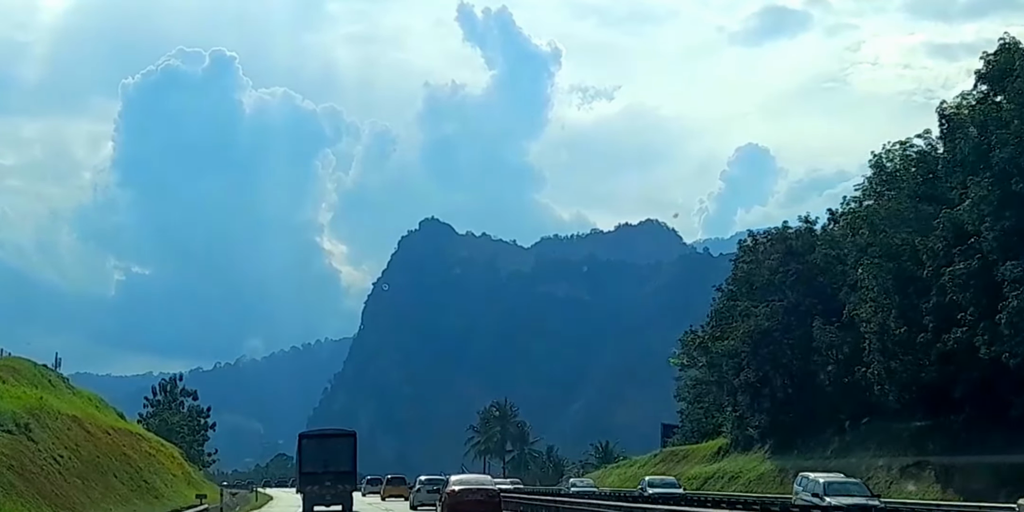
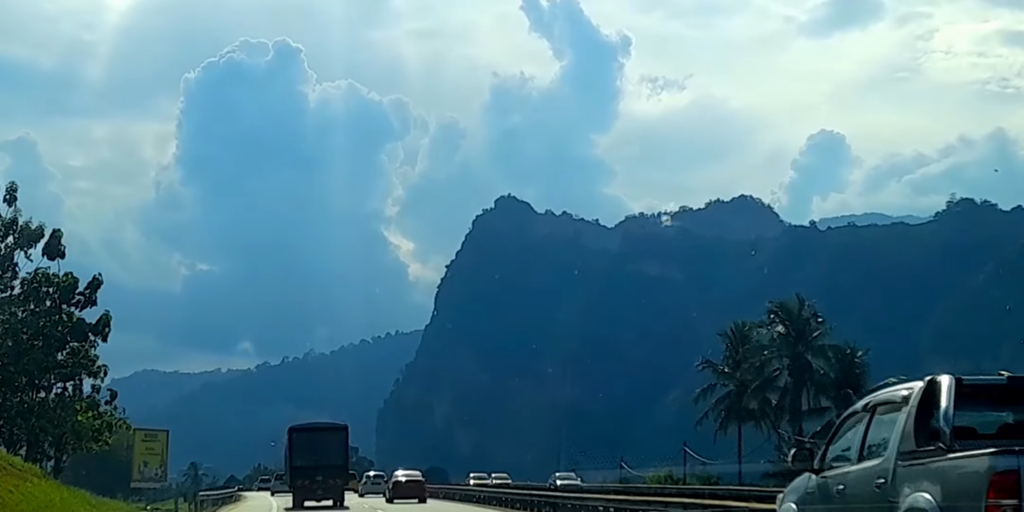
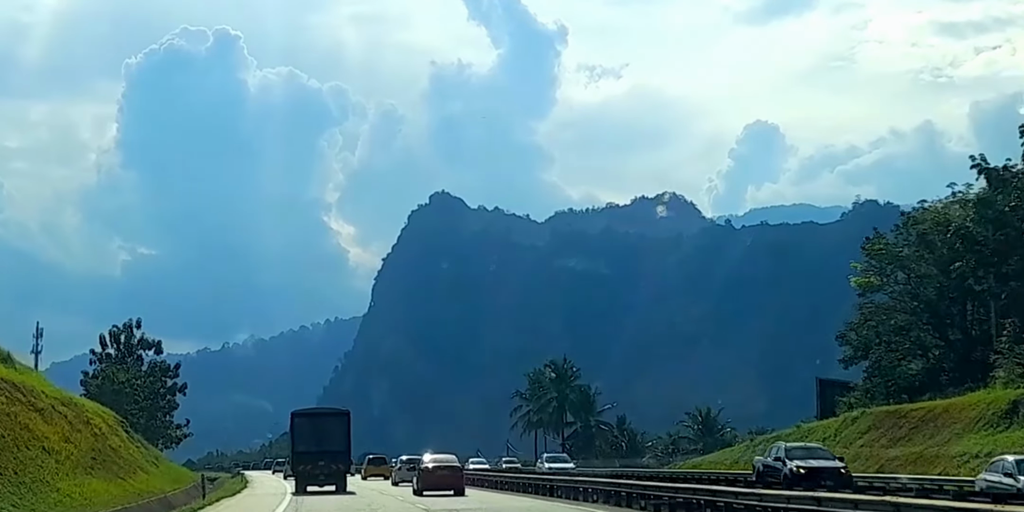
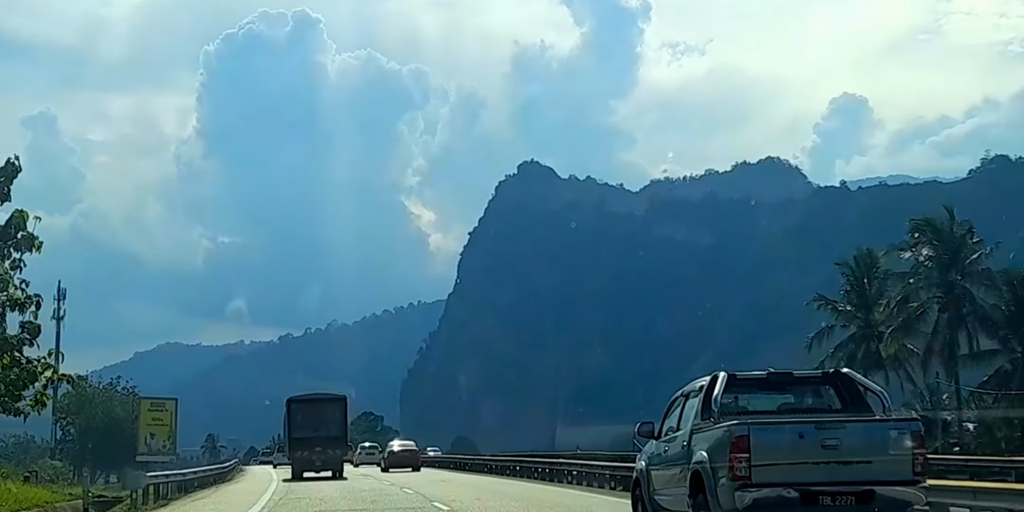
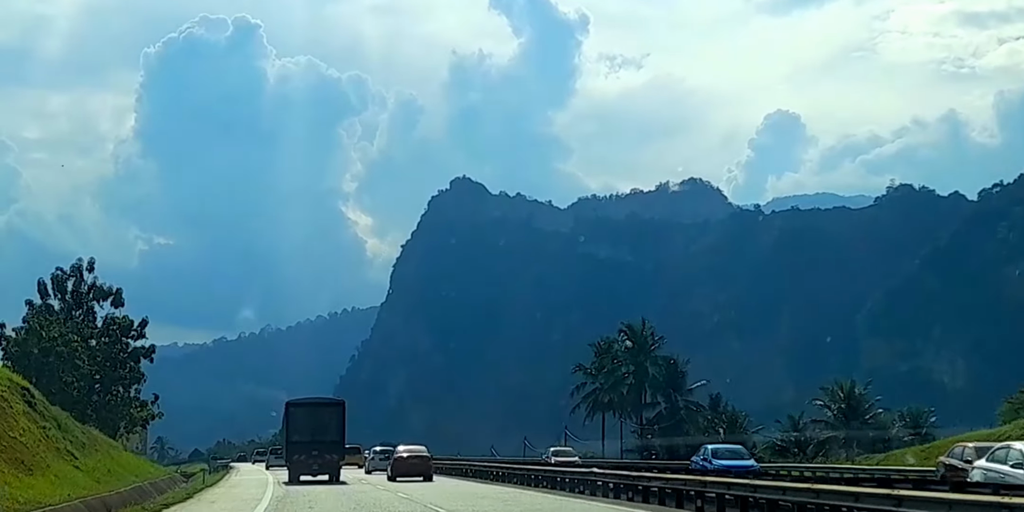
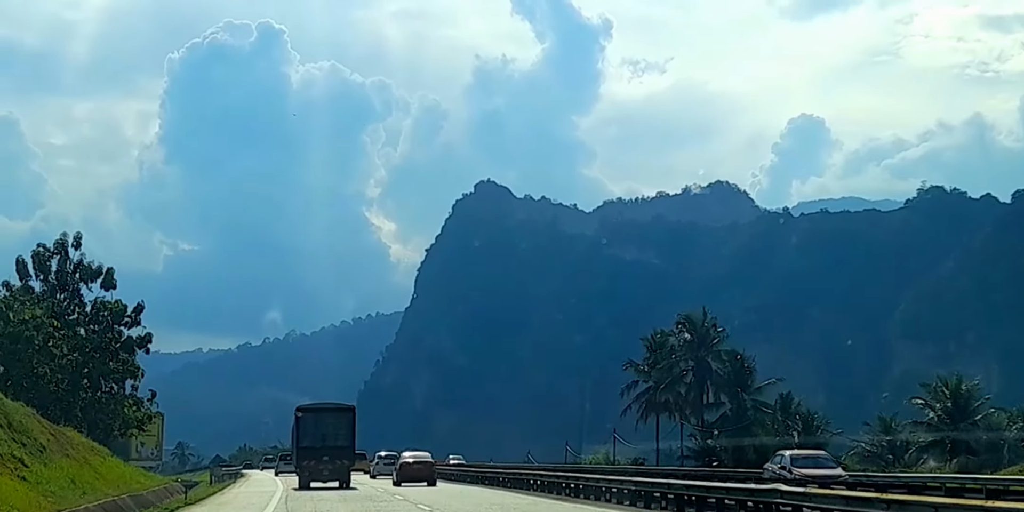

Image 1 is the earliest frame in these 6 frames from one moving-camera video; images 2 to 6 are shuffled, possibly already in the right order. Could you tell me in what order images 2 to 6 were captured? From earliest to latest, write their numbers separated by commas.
3, 5, 6, 2, 4
